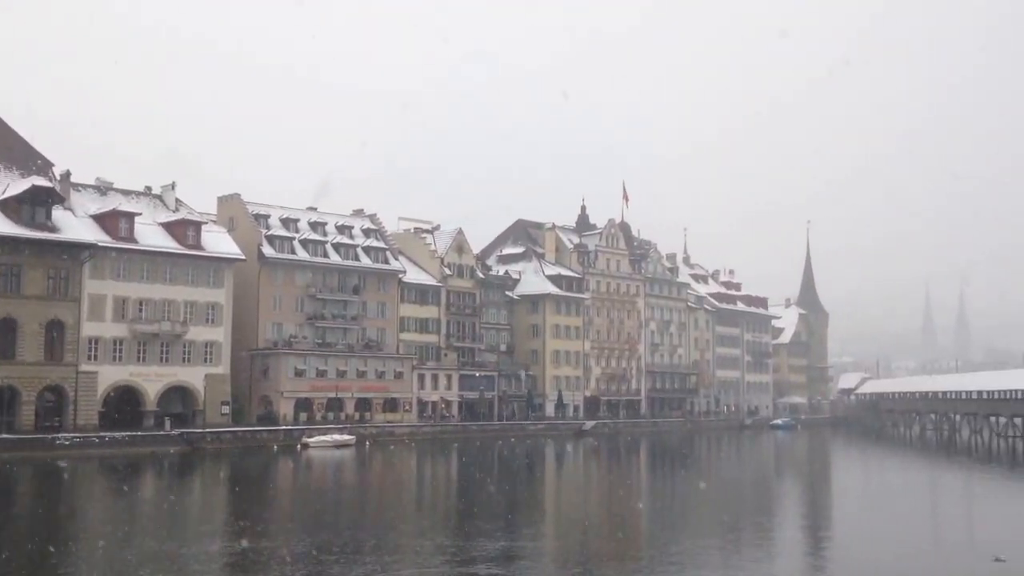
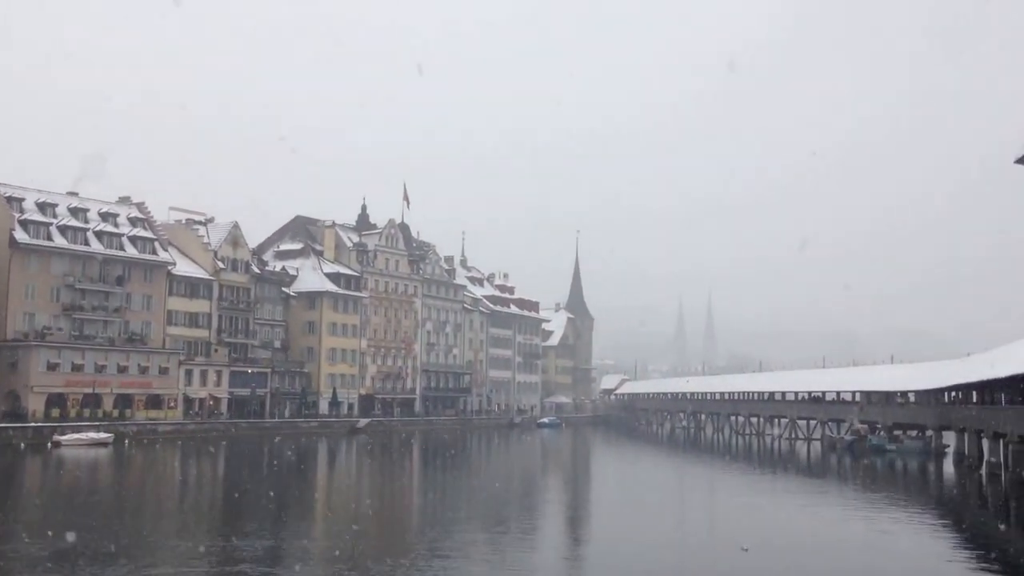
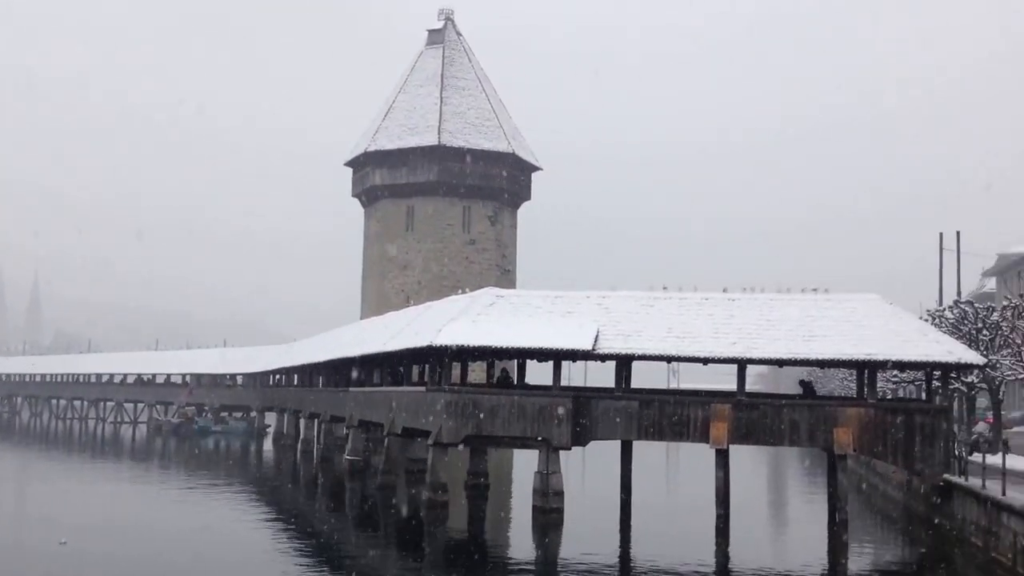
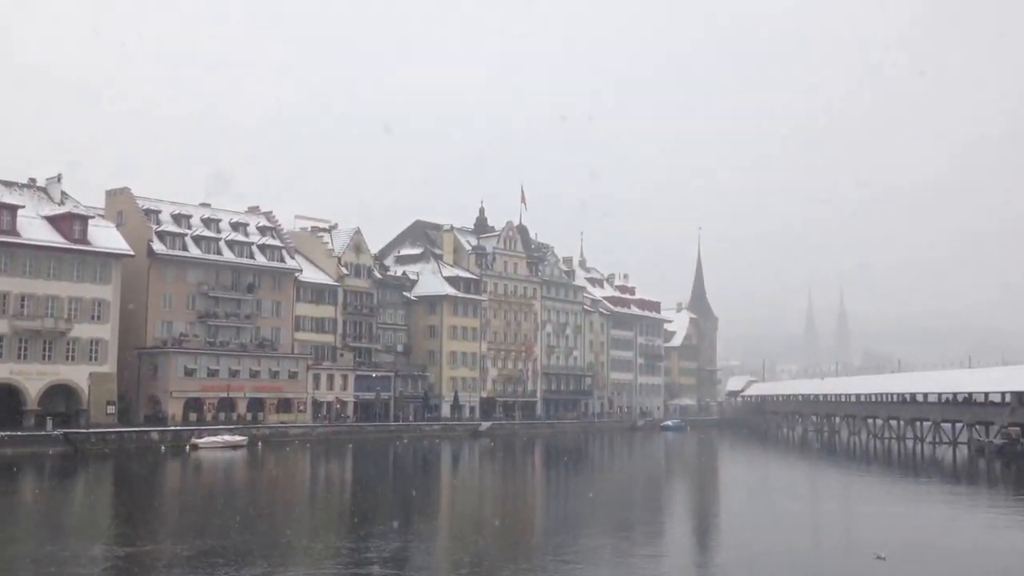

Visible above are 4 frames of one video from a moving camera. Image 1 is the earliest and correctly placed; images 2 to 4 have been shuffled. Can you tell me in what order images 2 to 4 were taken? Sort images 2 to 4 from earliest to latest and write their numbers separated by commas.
4, 2, 3
